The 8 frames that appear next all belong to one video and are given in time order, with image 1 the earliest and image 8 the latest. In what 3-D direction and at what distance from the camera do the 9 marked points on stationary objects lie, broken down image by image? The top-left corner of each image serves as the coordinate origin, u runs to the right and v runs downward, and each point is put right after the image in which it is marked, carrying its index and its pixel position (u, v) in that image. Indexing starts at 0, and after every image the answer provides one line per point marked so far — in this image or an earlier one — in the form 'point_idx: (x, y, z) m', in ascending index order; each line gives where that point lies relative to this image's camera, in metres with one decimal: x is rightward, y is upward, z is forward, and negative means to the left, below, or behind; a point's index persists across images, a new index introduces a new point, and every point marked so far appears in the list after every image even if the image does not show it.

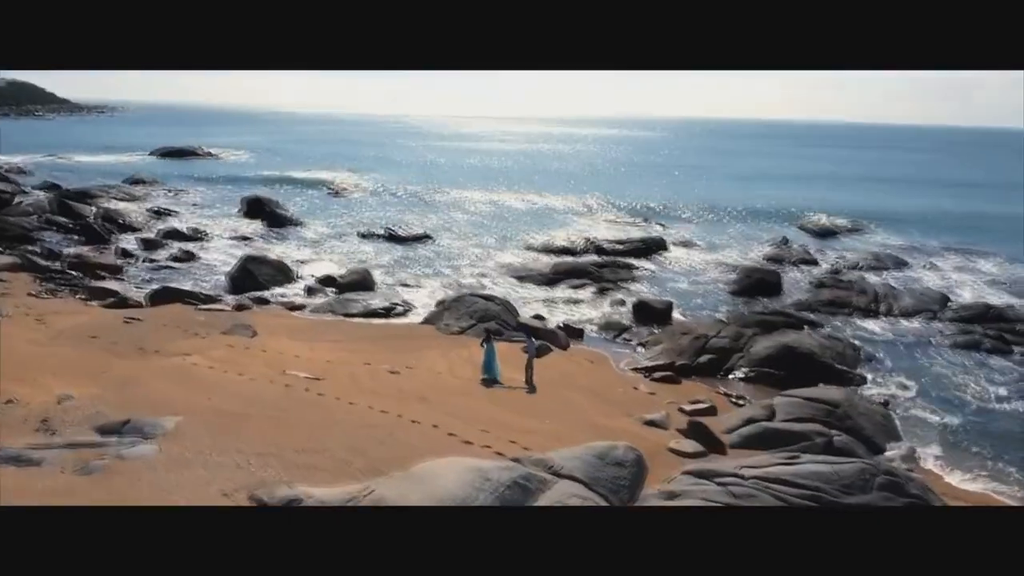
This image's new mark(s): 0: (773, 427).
0: (+3.3, -1.8, +10.0) m
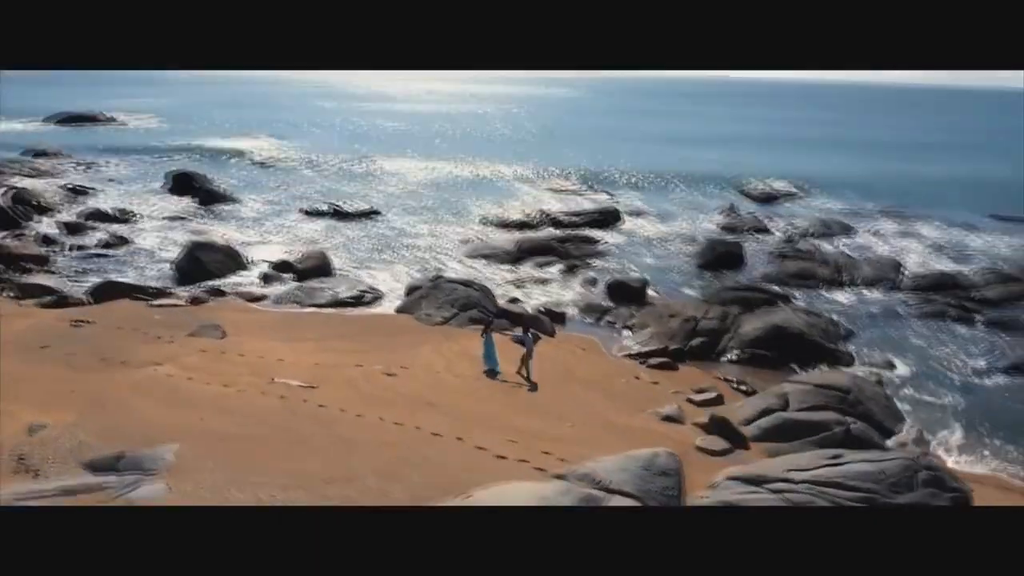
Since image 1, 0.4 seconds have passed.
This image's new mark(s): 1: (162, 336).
0: (+3.6, -1.6, +9.9) m
1: (-5.4, -0.8, +12.2) m
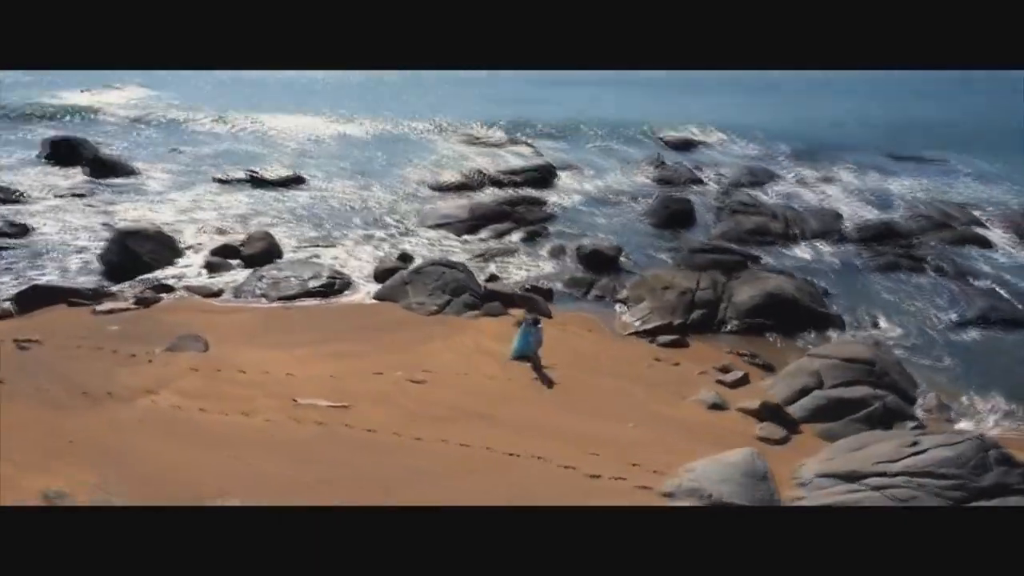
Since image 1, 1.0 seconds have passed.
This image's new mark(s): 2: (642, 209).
0: (+4.1, -1.4, +10.1) m
1: (-5.1, -0.9, +10.7) m
2: (+3.3, +2.0, +19.9) m
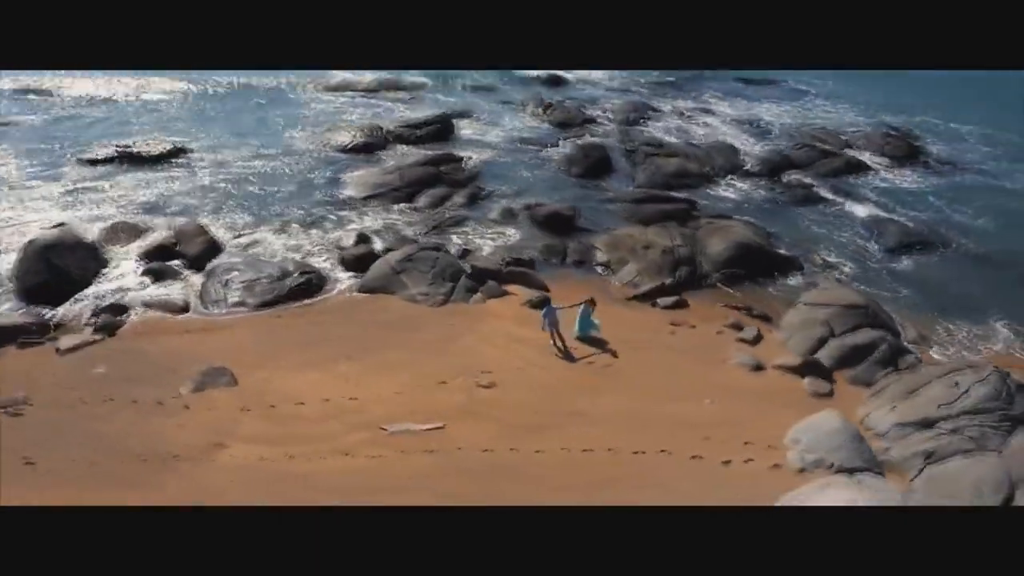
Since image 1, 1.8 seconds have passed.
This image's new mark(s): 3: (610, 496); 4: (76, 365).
0: (+4.9, -0.8, +11.3) m
1: (-4.3, -1.4, +9.6) m
2: (+1.2, +3.4, +20.2) m
3: (+1.0, -2.1, +7.9) m
4: (-5.9, -1.1, +10.5) m
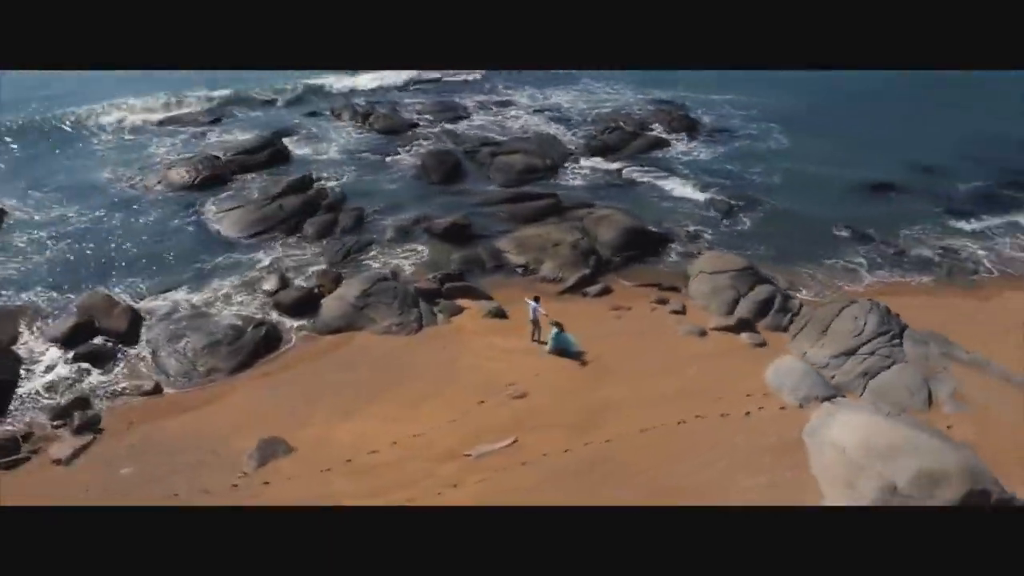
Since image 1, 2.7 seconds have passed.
0: (+4.4, -0.2, +14.1) m
1: (-3.4, -2.4, +9.5) m
2: (-2.7, +3.3, +21.0) m
3: (+2.2, -2.2, +9.7) m
4: (-5.2, -2.3, +9.8) m
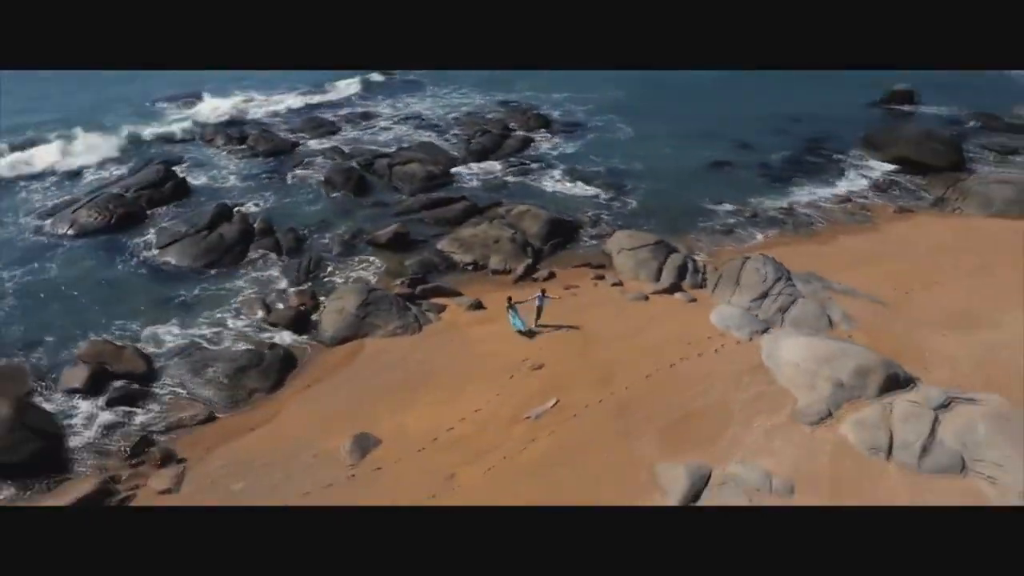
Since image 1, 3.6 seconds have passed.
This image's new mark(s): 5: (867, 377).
0: (+3.6, +0.5, +17.5) m
1: (-2.3, -2.6, +11.0) m
2: (-5.4, +2.9, +22.2) m
3: (+3.0, -1.7, +12.7) m
4: (-4.2, -2.9, +10.8) m
5: (+5.6, -1.4, +12.3) m
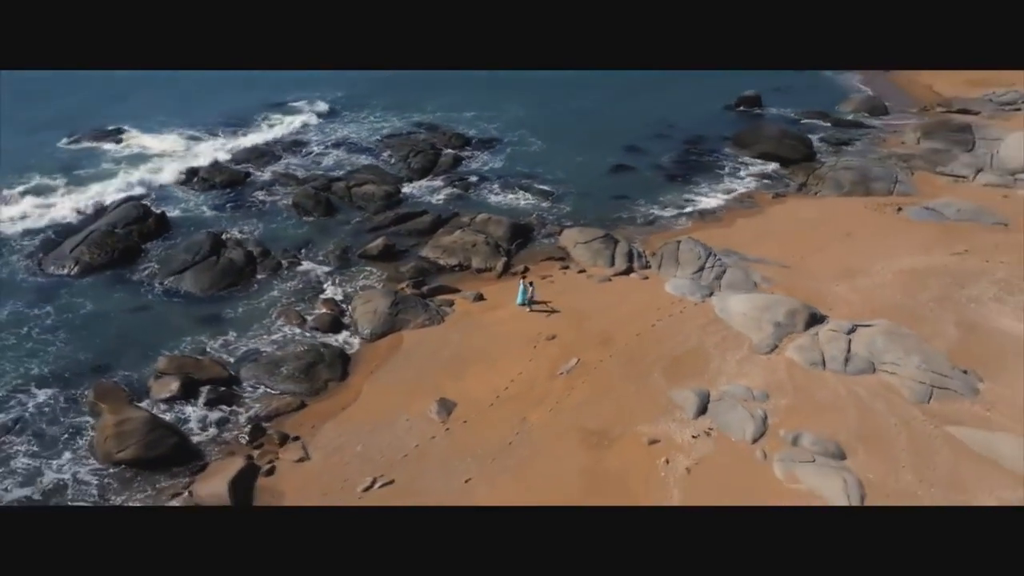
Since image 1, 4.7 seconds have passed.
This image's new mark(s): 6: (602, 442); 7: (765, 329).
0: (+3.1, +1.0, +21.6) m
1: (-1.2, -2.6, +14.1) m
2: (-6.9, +2.5, +24.5) m
3: (+3.5, -1.2, +16.7) m
4: (-3.0, -2.9, +13.6) m
5: (+6.1, -0.6, +16.9) m
6: (+1.6, -2.7, +13.7) m
7: (+5.4, -0.9, +16.7) m
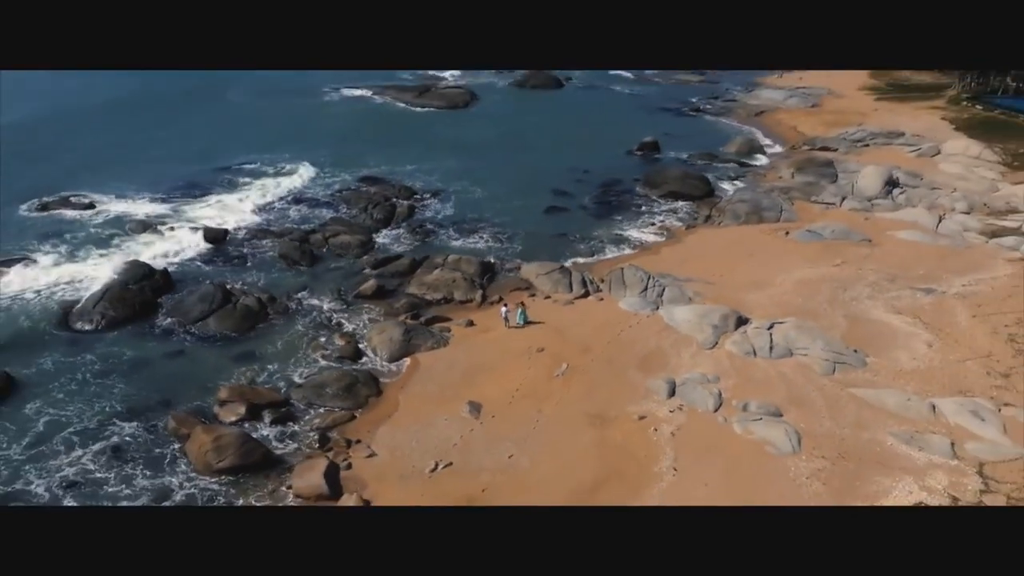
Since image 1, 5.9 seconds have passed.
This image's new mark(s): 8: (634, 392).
0: (+2.2, +0.3, +25.9) m
1: (-0.8, -3.1, +17.8) m
2: (-8.1, +1.0, +27.5) m
3: (+3.5, -1.6, +21.1) m
4: (-2.4, -3.5, +17.0) m
5: (+6.0, -0.8, +21.6) m
6: (+2.1, -3.0, +17.8) m
7: (+5.3, -1.2, +21.4) m
8: (+2.9, -2.6, +18.7) m
